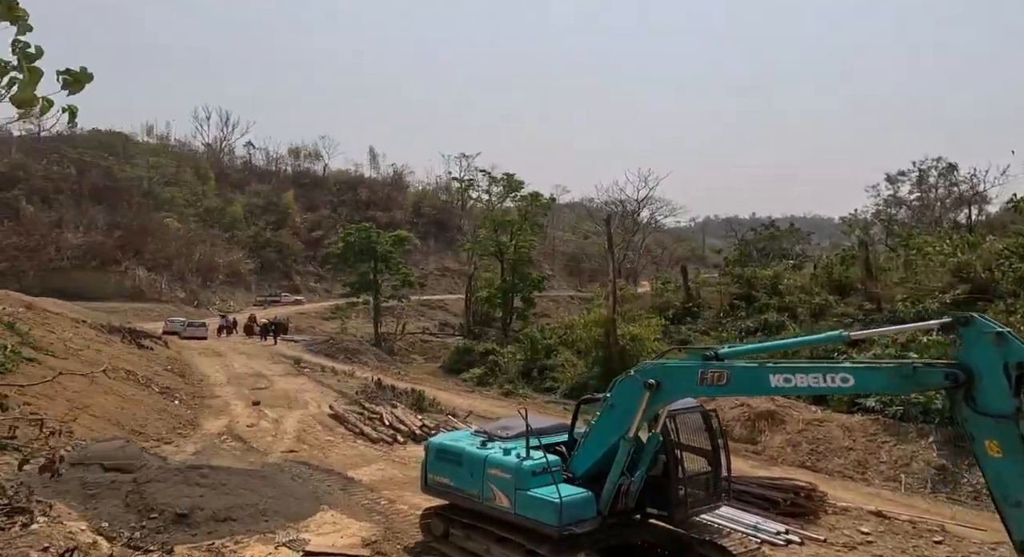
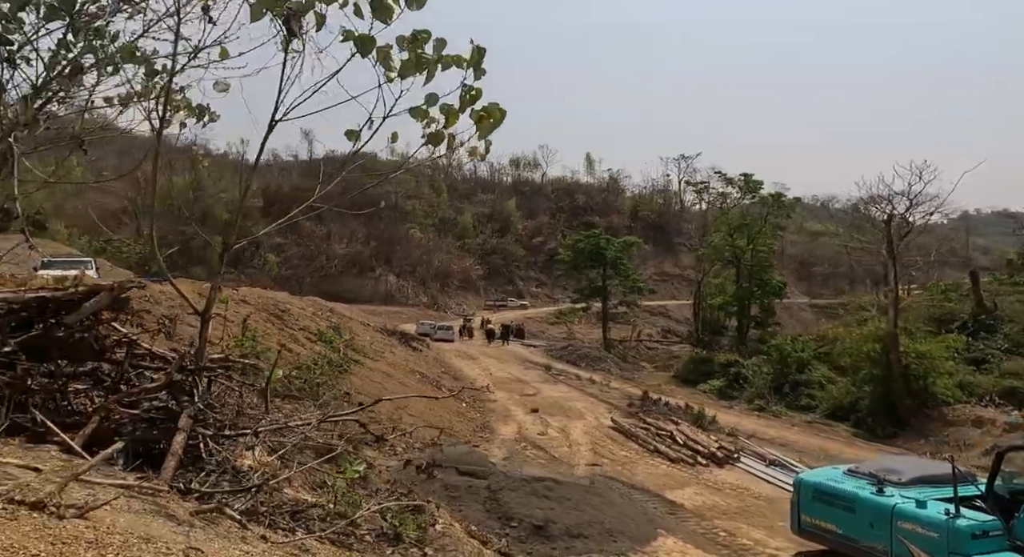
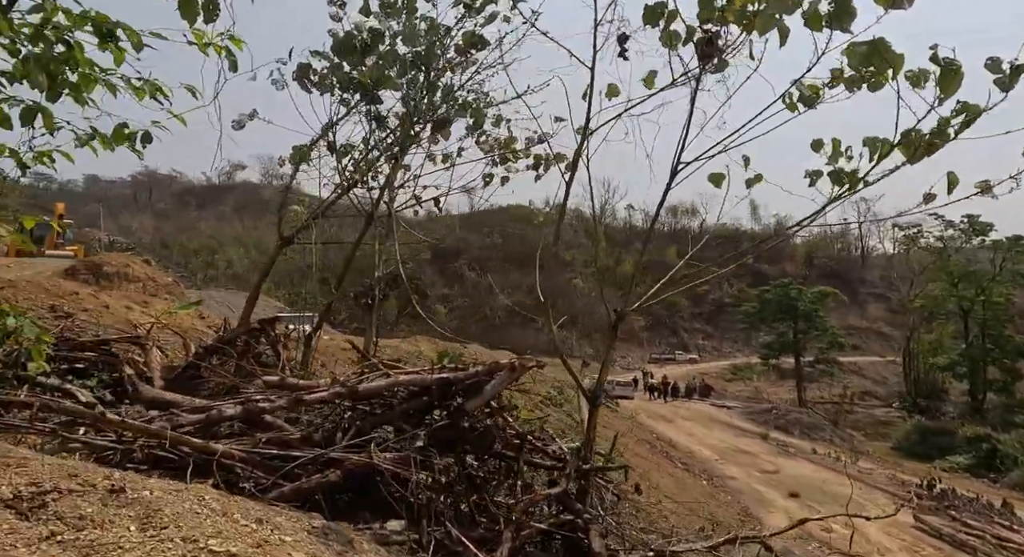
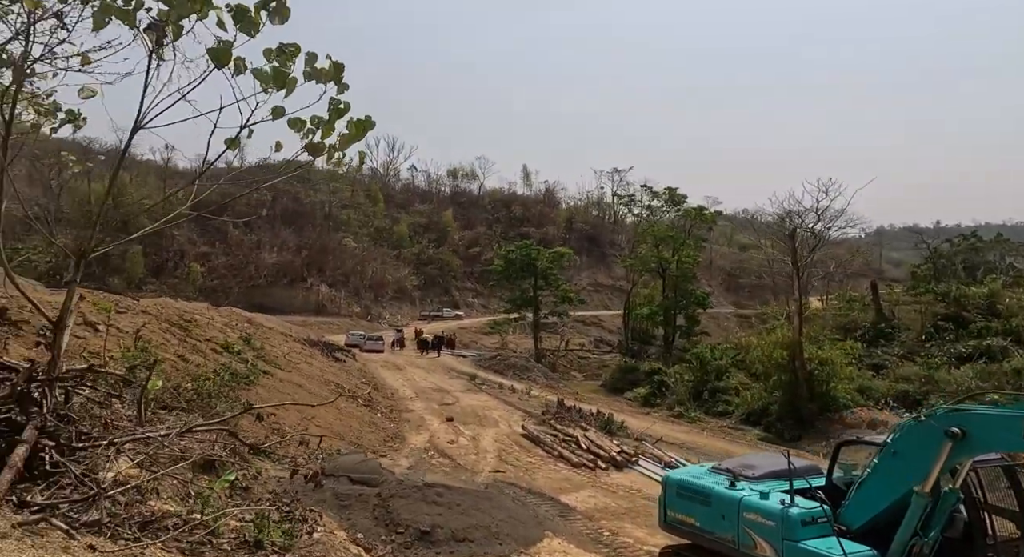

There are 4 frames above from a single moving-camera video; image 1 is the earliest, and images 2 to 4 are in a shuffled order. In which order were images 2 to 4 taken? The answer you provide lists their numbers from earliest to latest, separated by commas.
4, 2, 3
